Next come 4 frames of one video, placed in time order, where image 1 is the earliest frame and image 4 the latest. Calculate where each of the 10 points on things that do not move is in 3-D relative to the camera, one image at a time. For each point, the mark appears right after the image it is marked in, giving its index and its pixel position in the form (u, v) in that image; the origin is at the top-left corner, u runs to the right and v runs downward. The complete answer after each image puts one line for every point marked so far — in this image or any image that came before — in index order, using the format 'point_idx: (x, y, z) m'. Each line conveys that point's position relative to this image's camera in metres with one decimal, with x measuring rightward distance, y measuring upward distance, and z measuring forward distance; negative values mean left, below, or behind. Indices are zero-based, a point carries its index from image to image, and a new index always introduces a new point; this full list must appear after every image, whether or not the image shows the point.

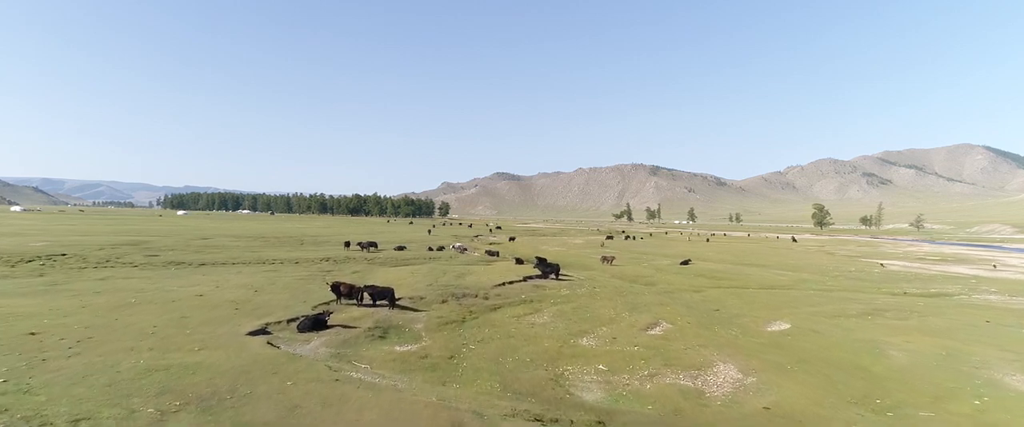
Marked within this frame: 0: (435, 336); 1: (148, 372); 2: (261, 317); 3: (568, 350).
0: (-3.1, -5.0, +19.2) m
1: (-9.5, -4.1, +12.3) m
2: (-10.0, -4.1, +18.7) m
3: (+2.1, -5.1, +17.8) m
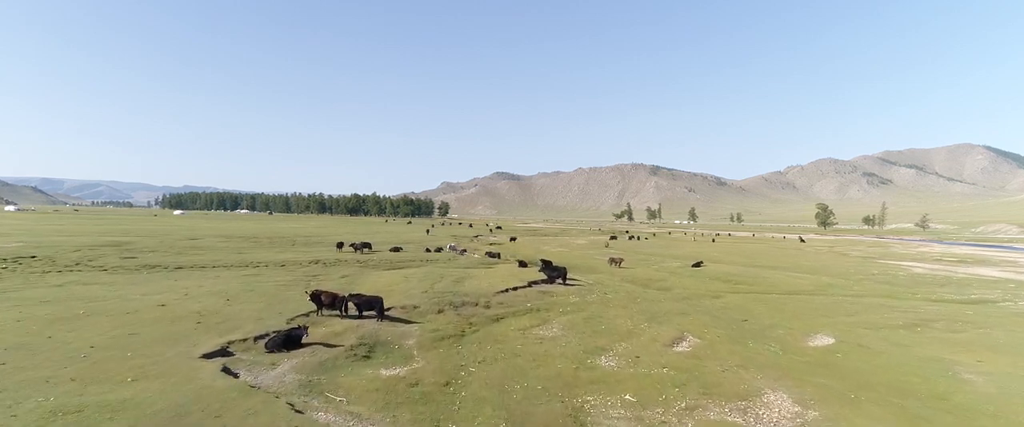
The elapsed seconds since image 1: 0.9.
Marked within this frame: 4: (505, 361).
0: (-2.9, -5.0, +16.5) m
1: (-9.2, -4.1, +9.5) m
2: (-9.7, -4.1, +15.9) m
3: (+2.3, -5.1, +15.1) m
4: (-0.2, -5.0, +16.1) m
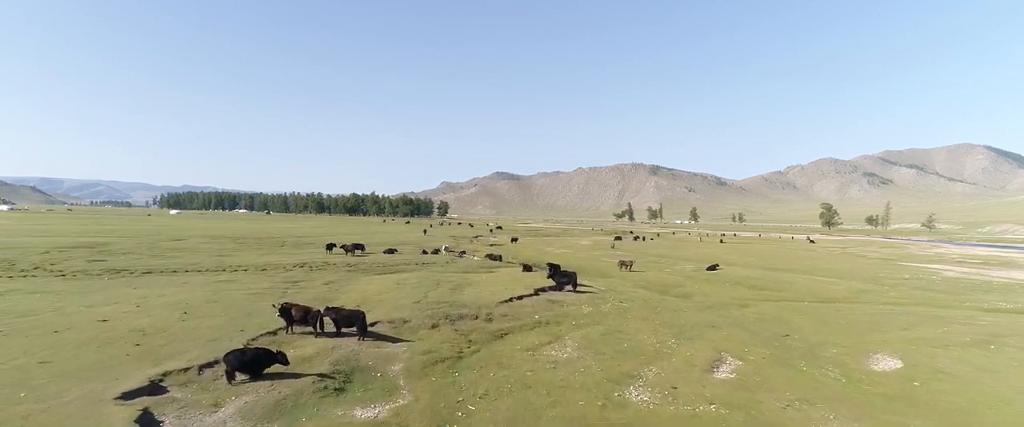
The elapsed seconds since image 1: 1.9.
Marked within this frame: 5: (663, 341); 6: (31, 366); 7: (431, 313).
0: (-2.7, -4.9, +13.3) m
1: (-9.0, -4.0, +6.4) m
2: (-9.5, -4.0, +12.8) m
3: (+2.6, -5.0, +11.9) m
4: (0.0, -5.0, +13.0) m
5: (+6.0, -5.0, +18.8) m
6: (-12.3, -3.9, +12.2) m
7: (-3.4, -4.2, +19.8) m
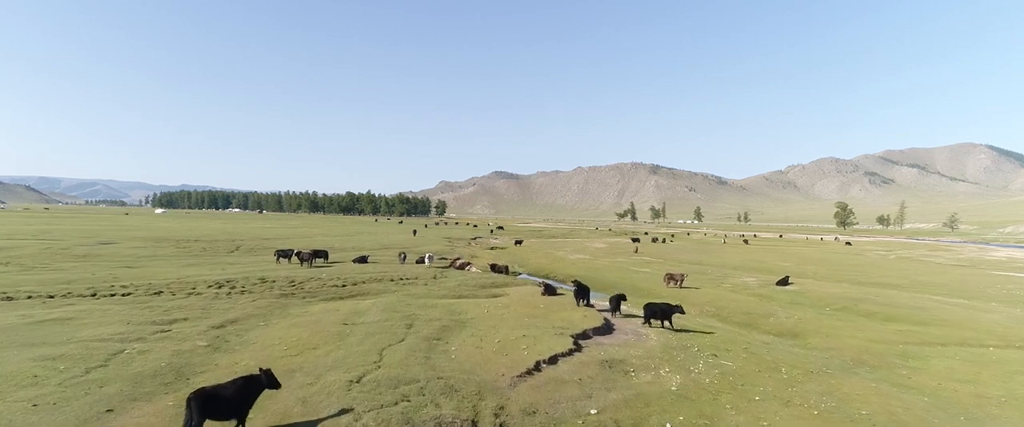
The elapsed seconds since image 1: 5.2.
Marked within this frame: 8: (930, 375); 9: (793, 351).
0: (-1.9, -4.7, +2.7) m
1: (-8.2, -3.8, -4.3) m
2: (-8.7, -3.8, +2.1) m
3: (+3.3, -4.9, +1.3) m
4: (+0.8, -4.8, +2.4) m
5: (+6.7, -4.8, +8.2) m
6: (-11.6, -3.7, +1.5) m
7: (-2.7, -4.0, +9.2) m
8: (+13.6, -5.2, +15.2) m
9: (+10.6, -5.1, +17.8) m
